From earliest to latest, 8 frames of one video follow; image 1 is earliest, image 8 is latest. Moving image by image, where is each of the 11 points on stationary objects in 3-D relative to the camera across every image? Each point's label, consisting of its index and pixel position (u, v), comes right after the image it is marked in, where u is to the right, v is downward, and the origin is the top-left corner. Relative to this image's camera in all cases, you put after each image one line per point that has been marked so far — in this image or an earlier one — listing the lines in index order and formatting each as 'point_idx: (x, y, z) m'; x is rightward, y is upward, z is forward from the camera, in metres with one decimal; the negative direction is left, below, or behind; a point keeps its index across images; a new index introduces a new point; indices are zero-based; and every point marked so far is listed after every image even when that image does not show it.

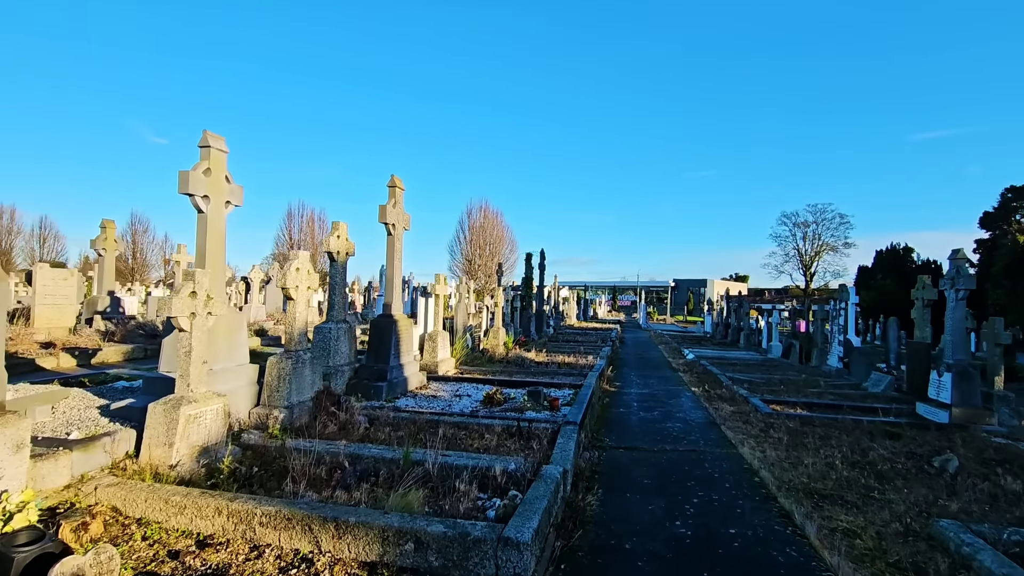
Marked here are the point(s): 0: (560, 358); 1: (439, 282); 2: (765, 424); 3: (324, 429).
0: (+1.2, -1.8, +13.1) m
1: (-1.5, +0.1, +10.7) m
2: (+3.8, -2.0, +7.9) m
3: (-2.0, -1.5, +5.5) m
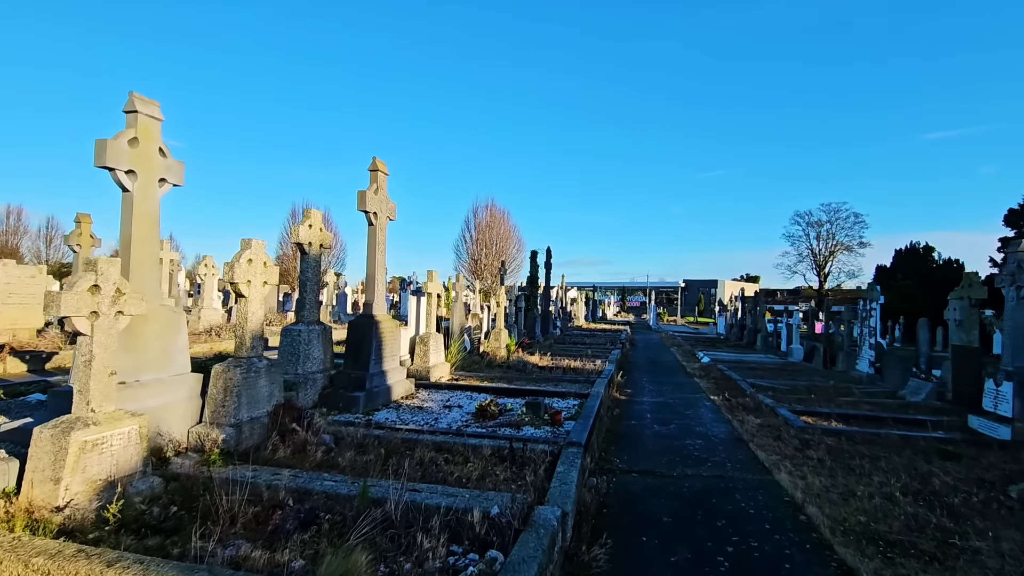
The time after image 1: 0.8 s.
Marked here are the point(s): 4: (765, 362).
0: (+1.2, -1.7, +12.1) m
1: (-1.5, +0.1, +9.7) m
2: (+3.8, -2.0, +6.9) m
3: (-2.1, -1.4, +4.6) m
4: (+8.0, -2.4, +16.7) m
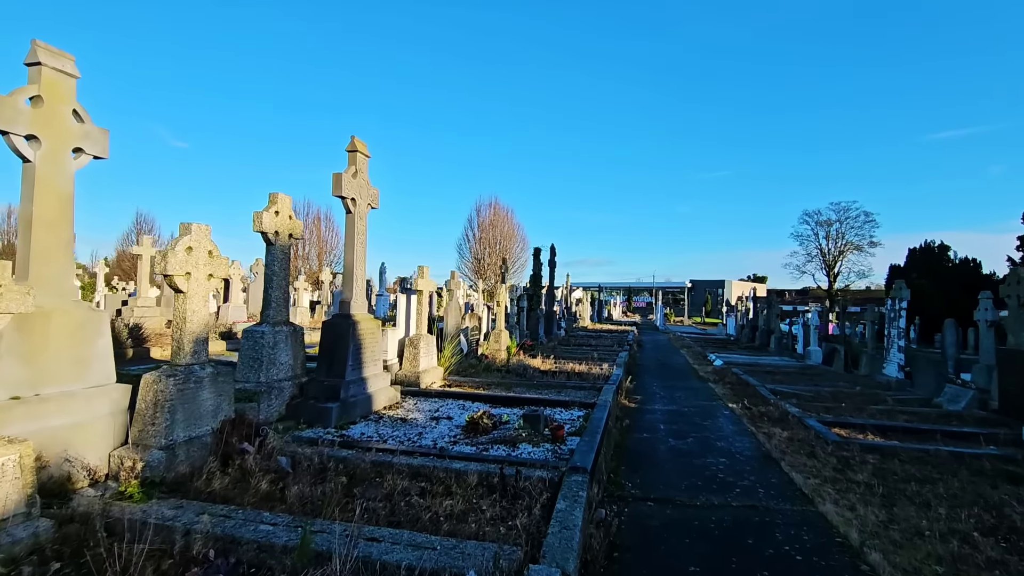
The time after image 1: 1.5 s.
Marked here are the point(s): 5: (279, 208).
0: (+1.2, -1.7, +11.3) m
1: (-1.5, +0.2, +8.9) m
2: (+3.7, -2.0, +6.0) m
3: (-2.1, -1.4, +3.7) m
4: (+8.0, -2.3, +15.7) m
5: (-2.6, +0.9, +5.9) m
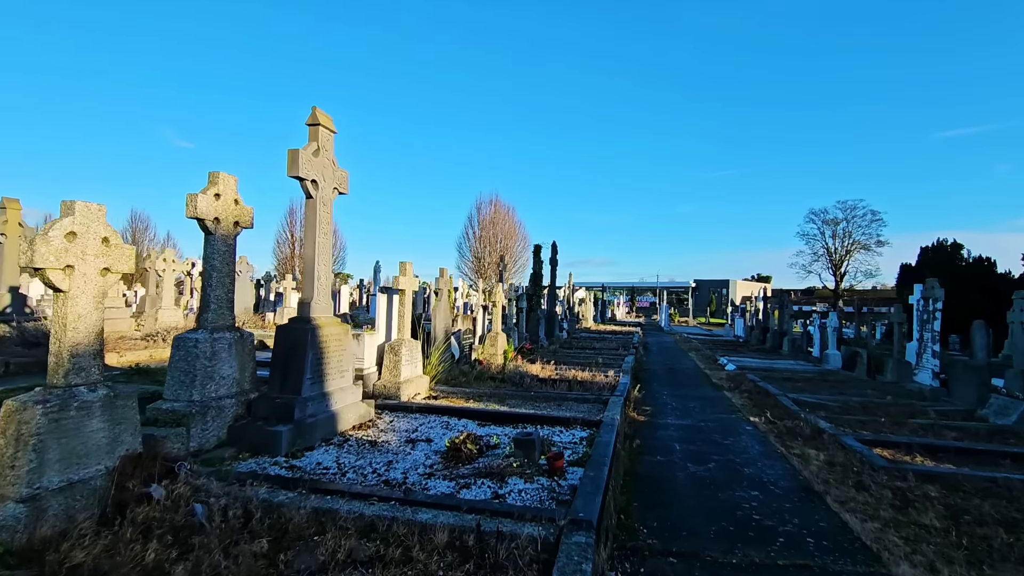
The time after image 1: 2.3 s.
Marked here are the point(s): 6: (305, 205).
0: (+1.2, -1.7, +10.2) m
1: (-1.6, +0.2, +7.9) m
2: (+3.6, -1.9, +4.9) m
3: (-2.2, -1.4, +2.8) m
4: (+8.0, -2.3, +14.7) m
5: (-2.7, +0.9, +4.9) m
6: (-2.1, +0.9, +5.4) m
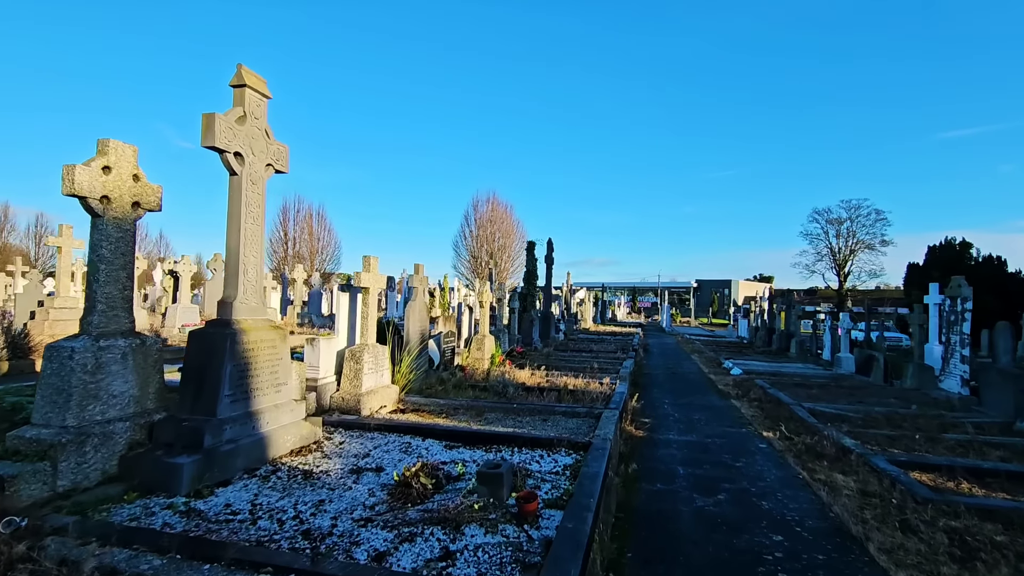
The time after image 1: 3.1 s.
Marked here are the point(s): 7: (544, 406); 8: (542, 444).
0: (+0.9, -1.6, +9.3) m
1: (-1.9, +0.2, +6.9) m
2: (+3.3, -1.9, +4.0) m
3: (-2.5, -1.3, +1.8) m
4: (+7.7, -2.3, +13.7) m
5: (-3.0, +0.9, +3.9) m
6: (-2.4, +0.9, +4.5) m
7: (+0.4, -1.6, +7.1) m
8: (+0.3, -1.5, +5.2) m
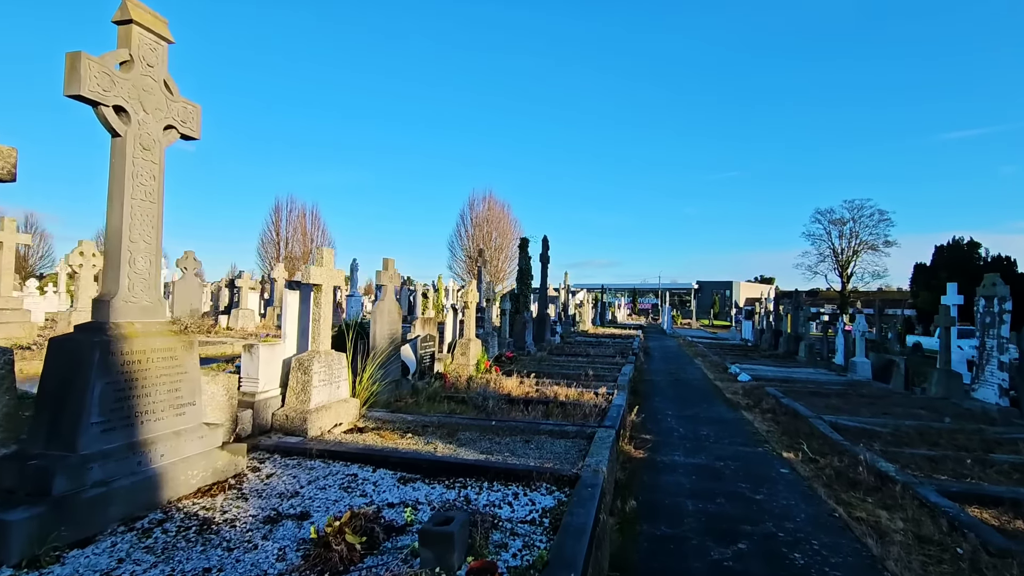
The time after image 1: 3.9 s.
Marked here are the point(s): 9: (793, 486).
0: (+0.7, -1.6, +8.3) m
1: (-2.1, +0.3, +5.9) m
2: (+3.1, -1.9, +3.0) m
3: (-2.8, -1.3, +0.8) m
4: (+7.5, -2.3, +12.7) m
5: (-3.2, +1.0, +2.9) m
6: (-2.6, +0.9, +3.5) m
7: (+0.2, -1.5, +6.1) m
8: (+0.1, -1.5, +4.2) m
9: (+2.8, -2.0, +5.2) m
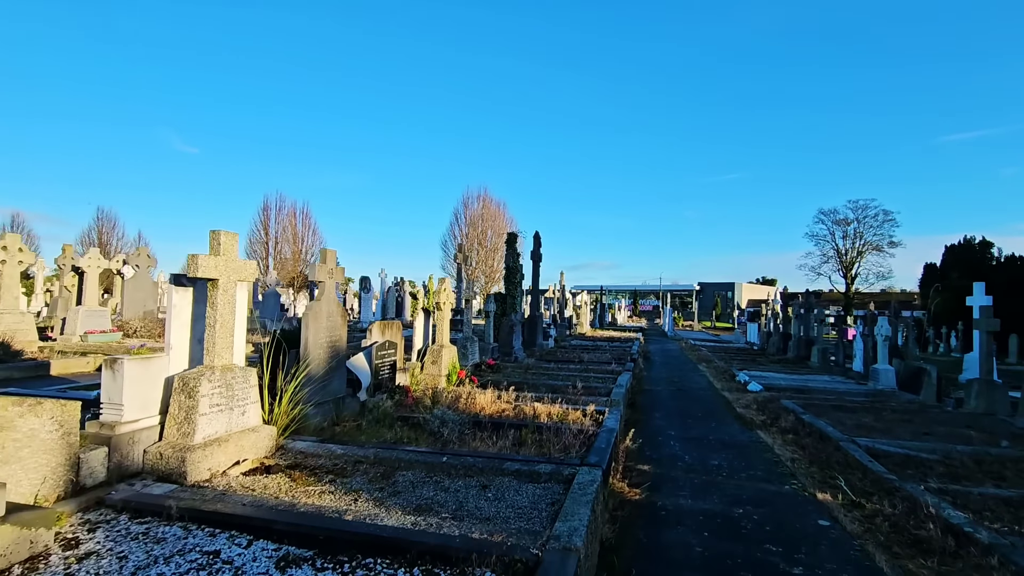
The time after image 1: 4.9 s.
0: (+0.3, -1.6, +6.9) m
1: (-2.5, +0.3, +4.6) m
2: (+2.7, -1.8, +1.6) m
3: (-3.1, -1.2, -0.6) m
4: (+7.1, -2.3, +11.3) m
5: (-3.6, +1.0, +1.6) m
6: (-3.0, +1.0, +2.2) m
7: (-0.2, -1.5, +4.7) m
8: (-0.3, -1.5, +2.9) m
9: (+2.4, -1.9, +3.9) m
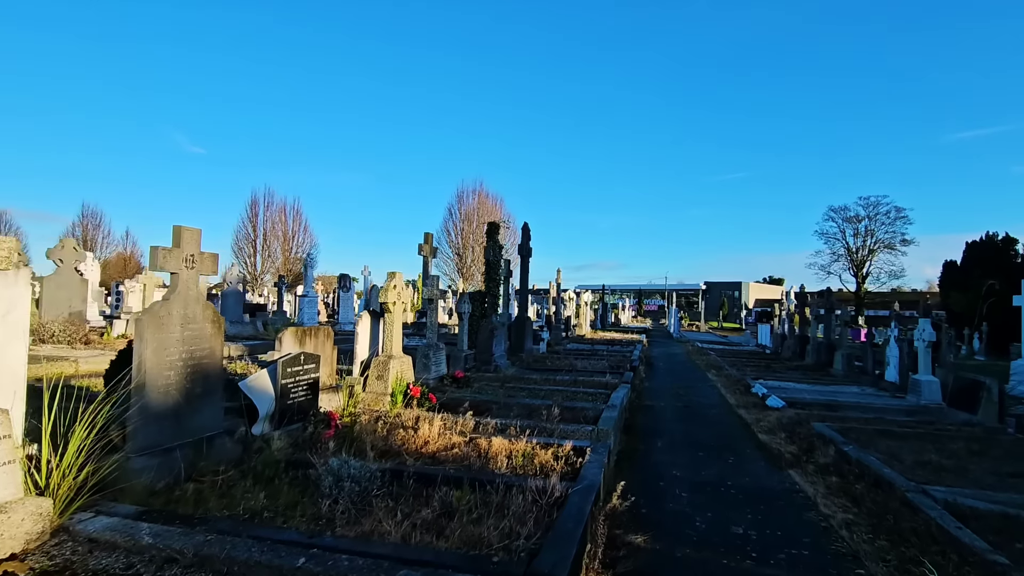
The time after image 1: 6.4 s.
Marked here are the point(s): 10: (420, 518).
0: (-0.2, -1.5, +5.1) m
1: (-3.0, +0.3, +2.8) m
2: (+2.2, -1.8, -0.2) m
3: (-3.7, -1.2, -2.3) m
4: (+6.7, -2.2, +9.5) m
5: (-4.1, +1.1, -0.2) m
6: (-3.6, +1.0, +0.4) m
7: (-0.7, -1.5, +3.0) m
8: (-0.9, -1.4, +1.1) m
9: (+1.9, -1.9, +2.1) m
10: (-0.6, -1.5, +3.5) m
